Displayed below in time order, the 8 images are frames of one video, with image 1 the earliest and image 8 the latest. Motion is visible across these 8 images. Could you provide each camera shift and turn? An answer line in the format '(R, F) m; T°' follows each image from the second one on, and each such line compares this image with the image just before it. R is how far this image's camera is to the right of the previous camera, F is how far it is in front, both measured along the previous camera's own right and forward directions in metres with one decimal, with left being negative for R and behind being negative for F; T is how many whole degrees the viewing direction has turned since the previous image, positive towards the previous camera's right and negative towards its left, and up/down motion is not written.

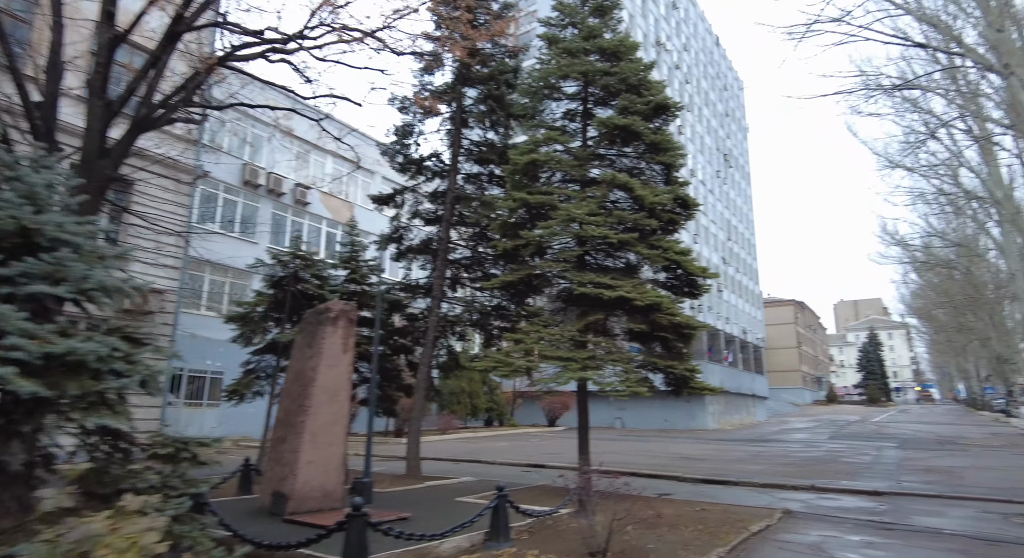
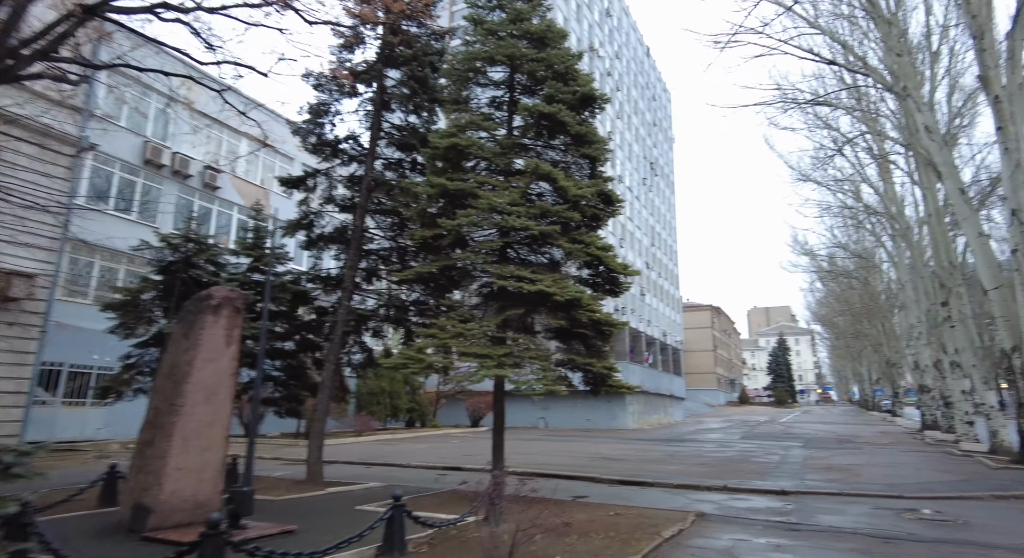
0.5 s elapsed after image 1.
(+0.2, +0.4) m; +7°
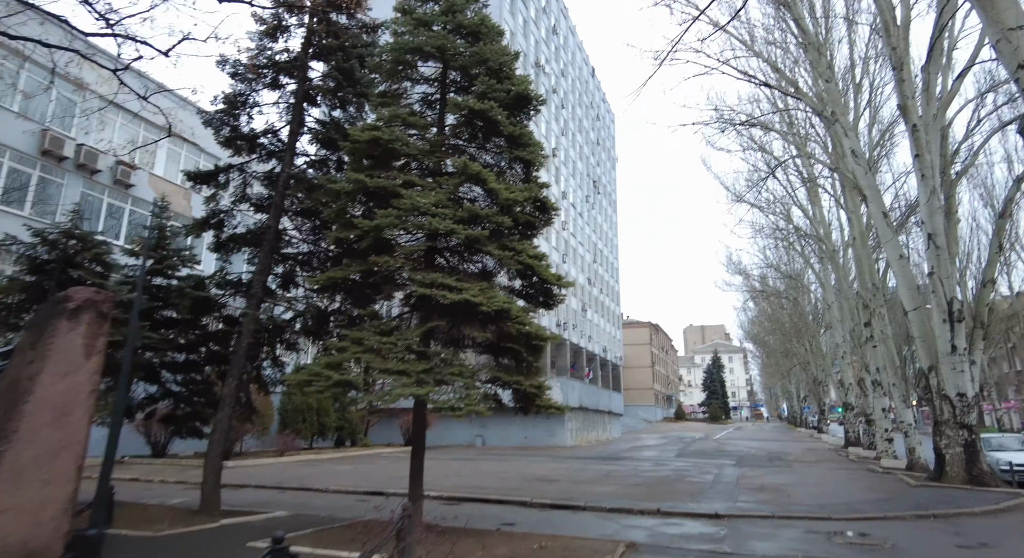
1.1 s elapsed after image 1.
(+0.2, +0.5) m; +5°
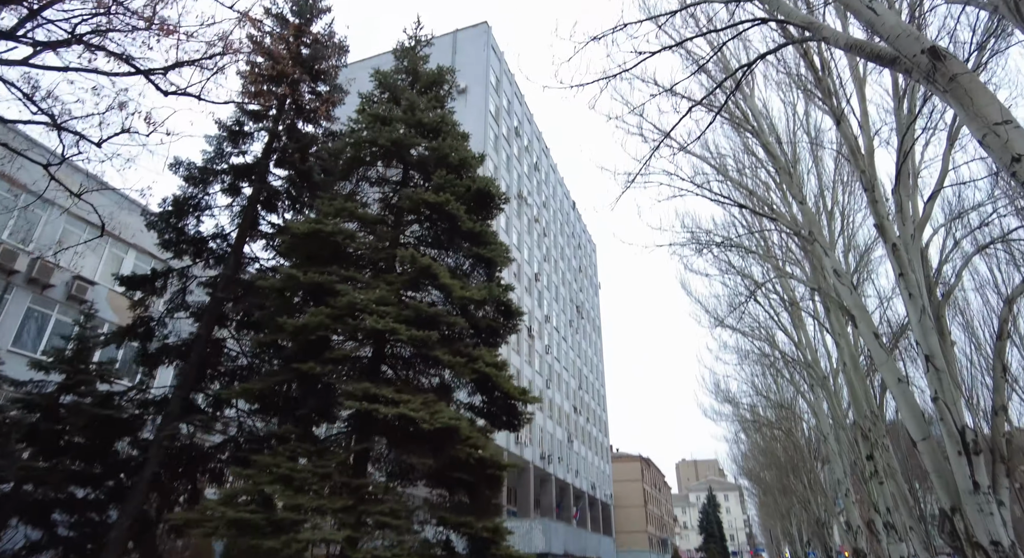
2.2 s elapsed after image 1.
(+0.3, +0.9) m; +1°
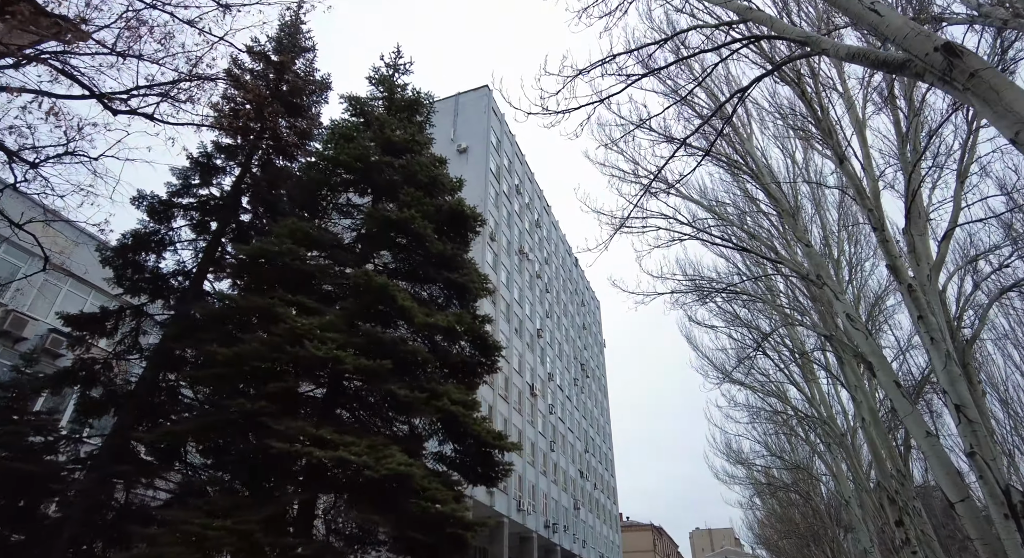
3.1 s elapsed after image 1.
(+0.3, +0.8) m; -1°
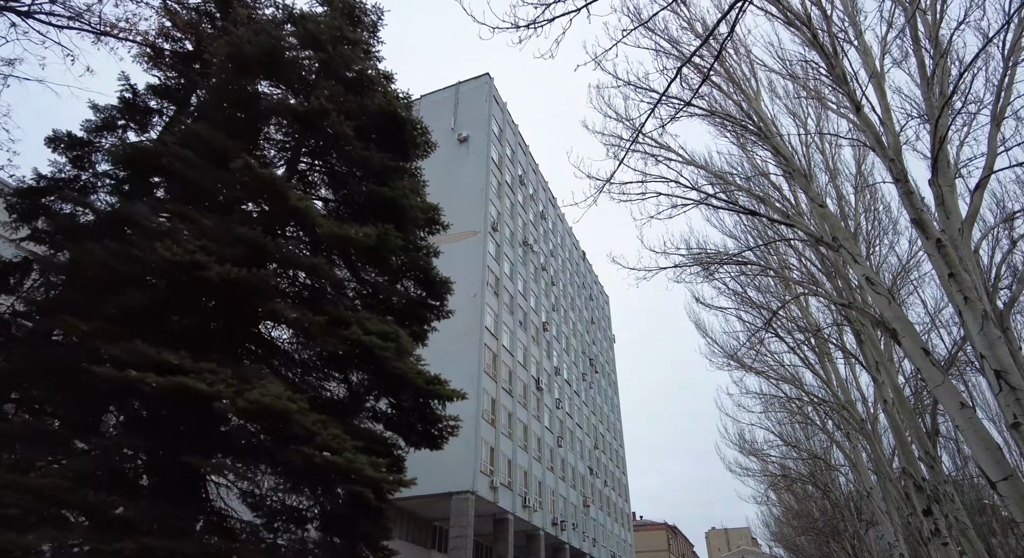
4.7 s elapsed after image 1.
(+0.5, +1.1) m; -1°
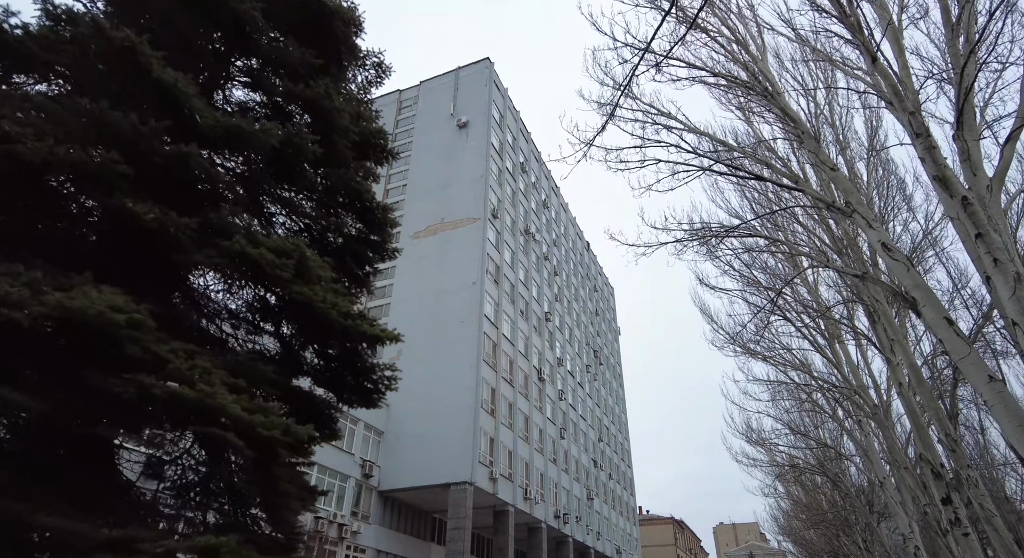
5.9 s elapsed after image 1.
(+0.4, +0.9) m; -1°
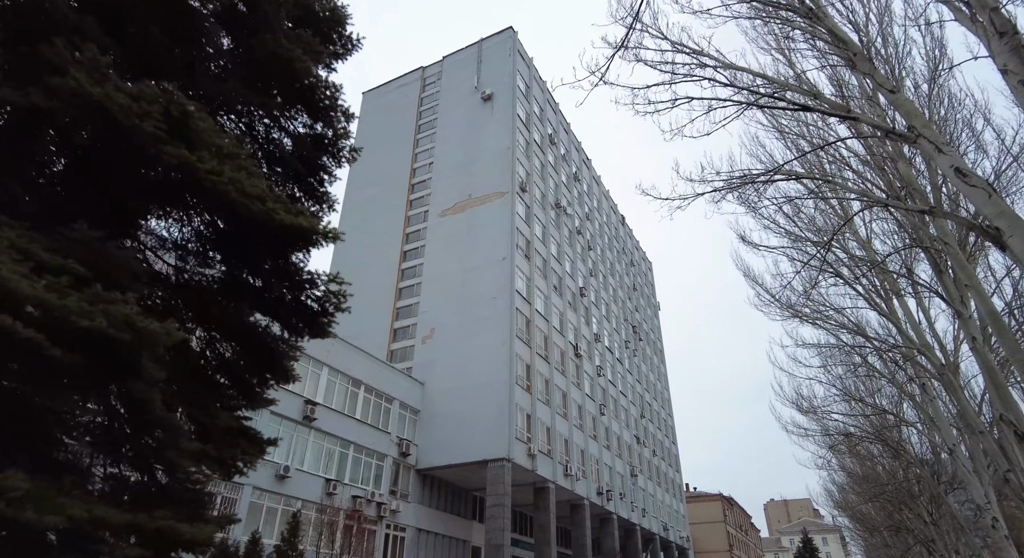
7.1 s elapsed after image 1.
(+0.3, +1.0) m; -4°
